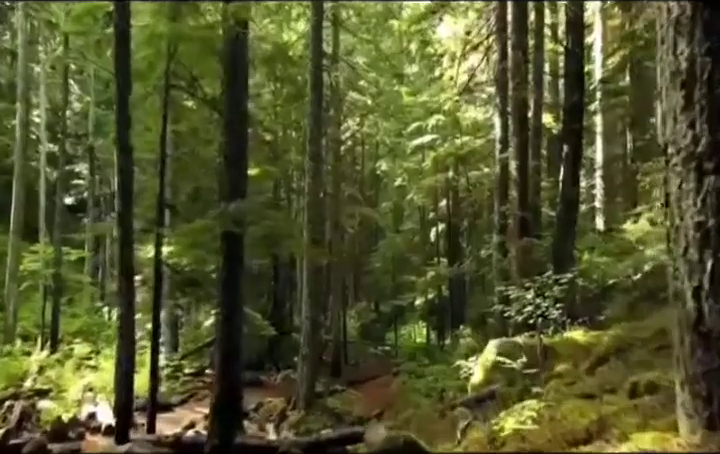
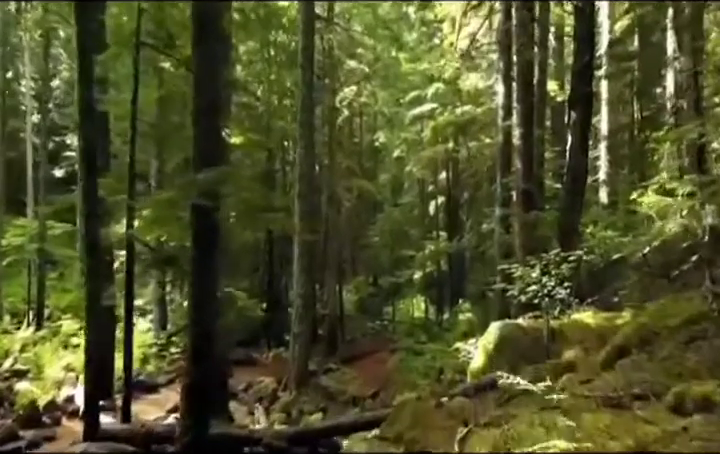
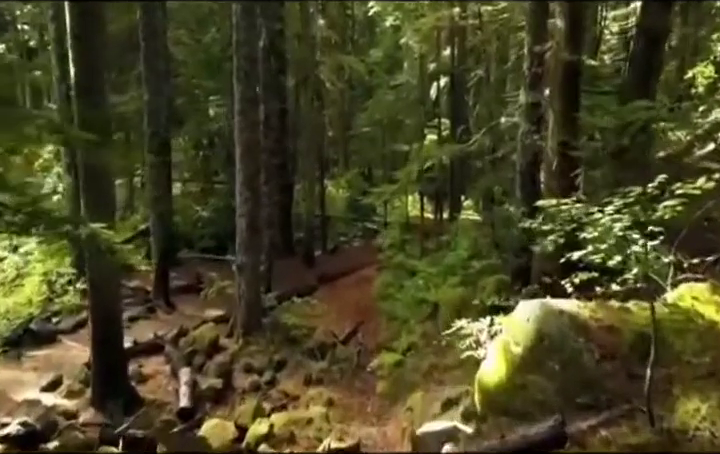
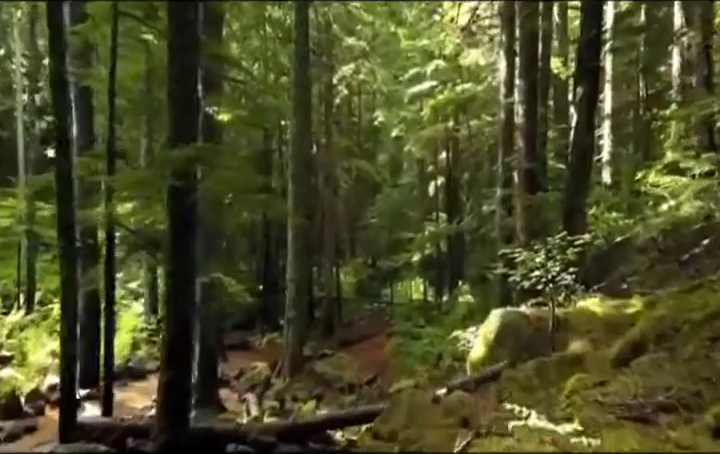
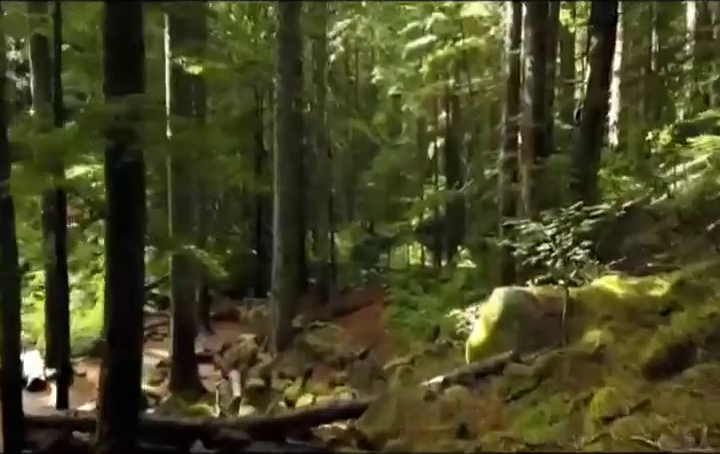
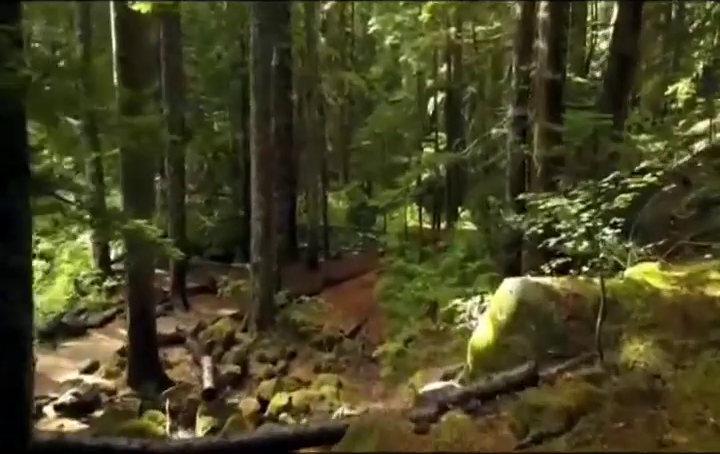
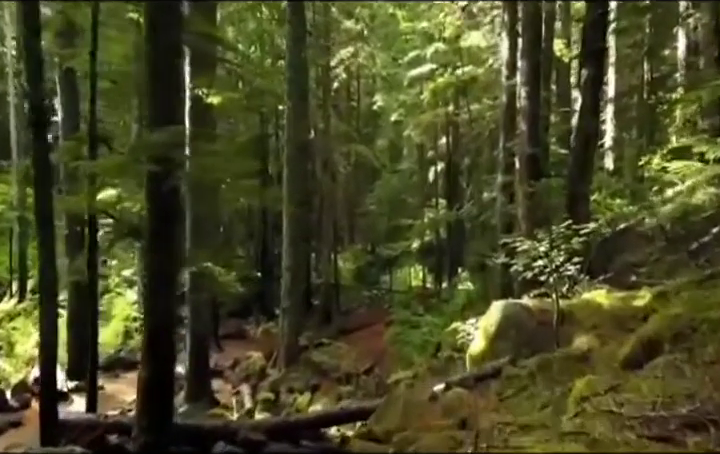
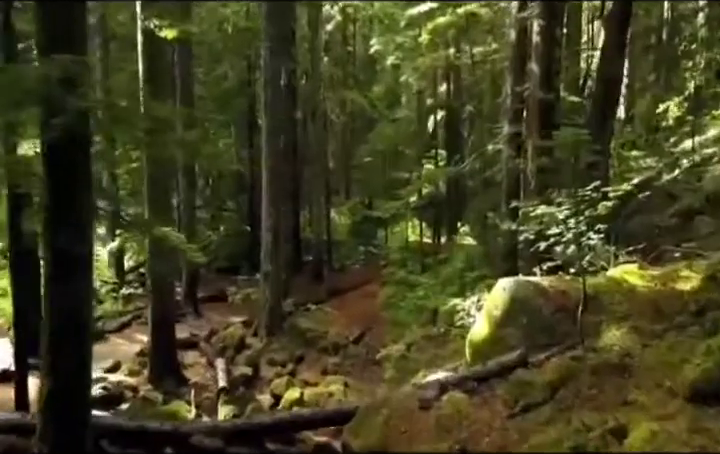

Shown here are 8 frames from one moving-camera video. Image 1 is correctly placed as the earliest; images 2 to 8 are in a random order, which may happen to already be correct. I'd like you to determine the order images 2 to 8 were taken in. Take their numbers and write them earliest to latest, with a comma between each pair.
2, 4, 7, 5, 8, 6, 3
